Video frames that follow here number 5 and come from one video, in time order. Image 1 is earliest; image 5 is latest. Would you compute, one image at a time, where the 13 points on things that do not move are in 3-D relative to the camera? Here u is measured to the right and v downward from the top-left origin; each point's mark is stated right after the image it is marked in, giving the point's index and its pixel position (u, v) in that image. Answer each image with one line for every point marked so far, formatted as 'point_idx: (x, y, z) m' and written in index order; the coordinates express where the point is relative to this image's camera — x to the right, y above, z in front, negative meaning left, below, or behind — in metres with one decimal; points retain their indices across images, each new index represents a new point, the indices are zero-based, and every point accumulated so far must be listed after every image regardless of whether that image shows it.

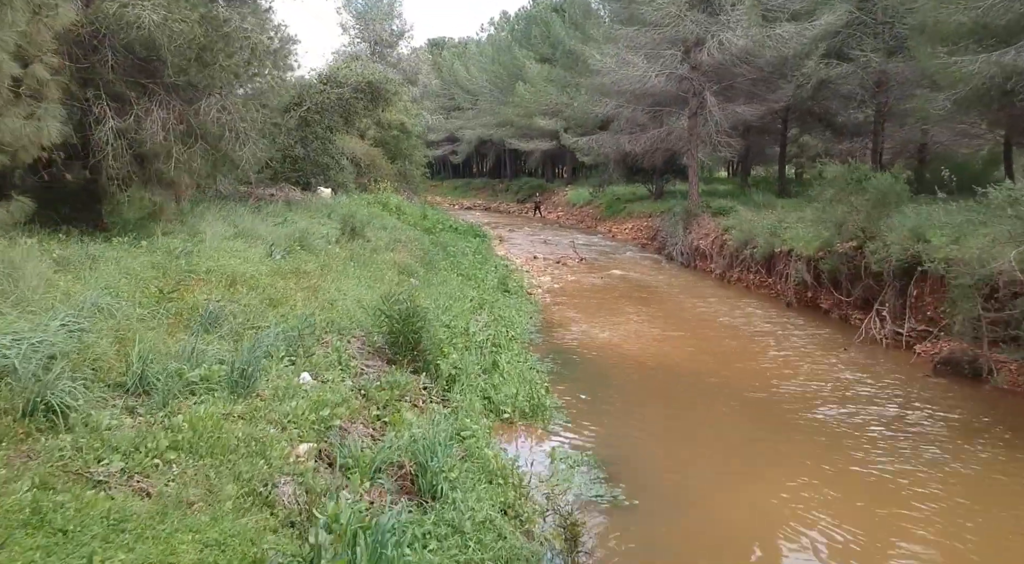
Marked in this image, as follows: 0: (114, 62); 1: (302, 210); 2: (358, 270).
0: (-6.0, +3.3, +11.8) m
1: (-5.2, +1.7, +19.2) m
2: (-2.6, +0.1, +12.9) m
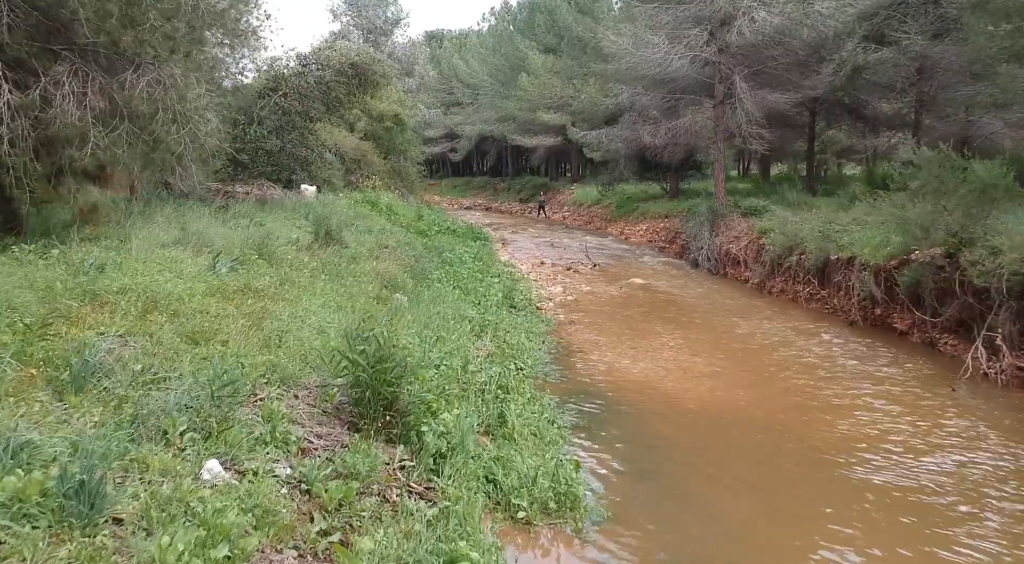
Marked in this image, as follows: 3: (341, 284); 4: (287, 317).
0: (-5.9, +3.1, +9.2) m
1: (-5.0, +1.4, +16.6) m
2: (-2.5, -0.1, +10.3) m
3: (-2.4, 0.0, +10.9) m
4: (-2.3, -0.4, +8.1) m
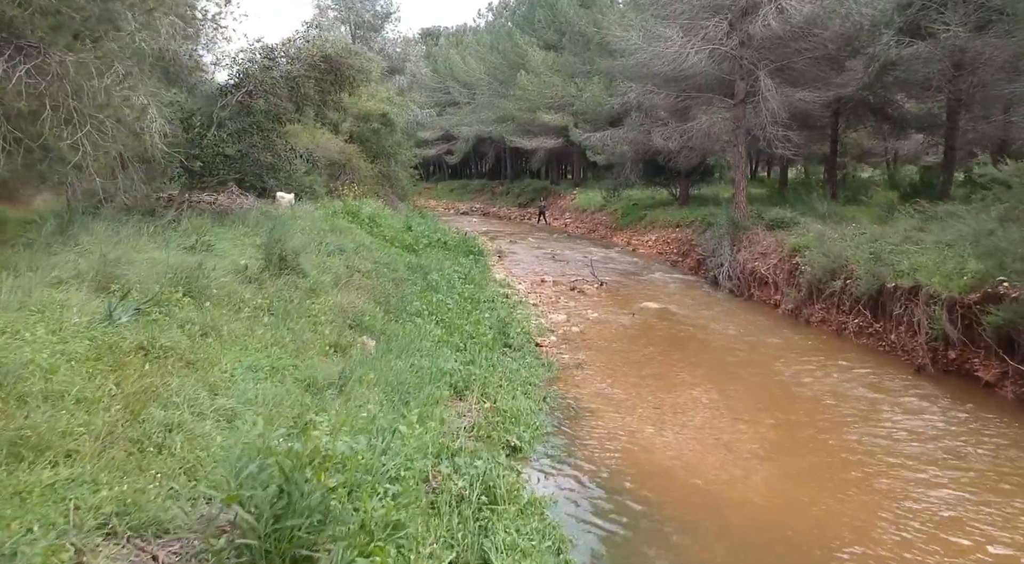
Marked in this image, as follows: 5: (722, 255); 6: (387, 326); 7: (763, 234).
0: (-5.9, +2.6, +6.9) m
1: (-5.1, +0.9, +14.3) m
2: (-2.5, -0.6, +8.0) m
3: (-2.5, -0.5, +8.6) m
4: (-2.4, -0.9, +5.8) m
5: (+5.0, +0.6, +18.6) m
6: (-1.6, -0.6, +10.2) m
7: (+5.8, +1.1, +18.2) m
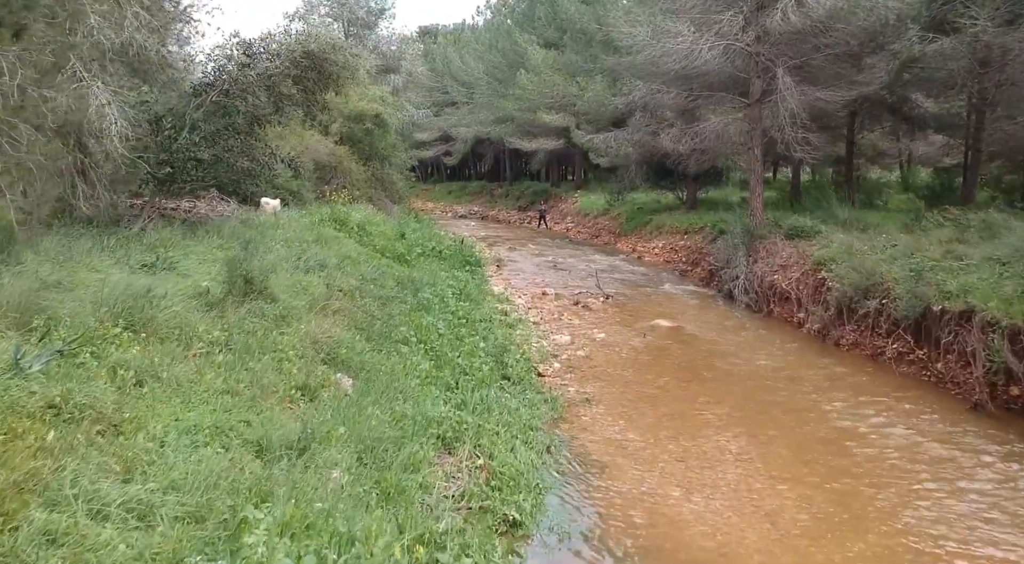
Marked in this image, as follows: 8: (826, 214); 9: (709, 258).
0: (-6.0, +2.3, +5.6) m
1: (-5.1, +0.6, +13.0) m
2: (-2.6, -0.9, +6.7) m
3: (-2.5, -0.8, +7.3) m
4: (-2.4, -1.2, +4.5) m
5: (+5.0, +0.4, +17.3) m
6: (-1.6, -0.9, +8.8) m
7: (+5.8, +0.8, +16.9) m
8: (+7.8, +1.7, +19.5) m
9: (+5.0, +0.6, +19.9) m
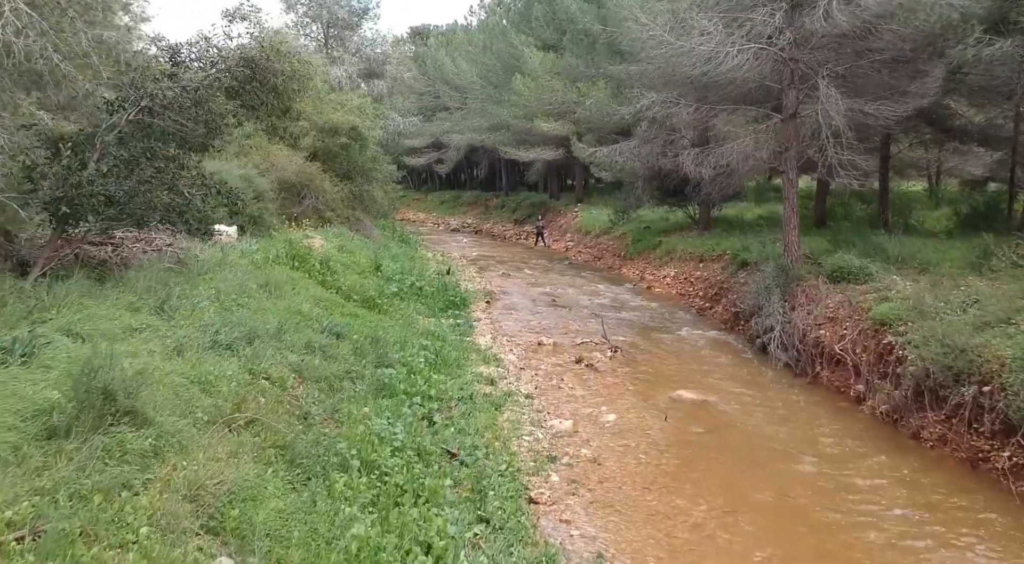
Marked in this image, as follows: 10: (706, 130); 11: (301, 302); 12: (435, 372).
0: (-6.1, +1.3, +2.7) m
1: (-5.3, -0.3, +10.2) m
2: (-2.7, -1.8, +3.8) m
3: (-2.7, -1.8, +4.4) m
4: (-2.6, -2.1, +1.6) m
5: (+4.8, -0.6, +14.4) m
6: (-1.8, -1.8, +6.0) m
7: (+5.6, -0.1, +14.0) m
8: (+7.6, +0.8, +16.6) m
9: (+4.8, -0.3, +17.1) m
10: (+4.9, +3.8, +19.8) m
11: (-3.4, -0.3, +12.7) m
12: (-1.1, -1.3, +11.3) m
